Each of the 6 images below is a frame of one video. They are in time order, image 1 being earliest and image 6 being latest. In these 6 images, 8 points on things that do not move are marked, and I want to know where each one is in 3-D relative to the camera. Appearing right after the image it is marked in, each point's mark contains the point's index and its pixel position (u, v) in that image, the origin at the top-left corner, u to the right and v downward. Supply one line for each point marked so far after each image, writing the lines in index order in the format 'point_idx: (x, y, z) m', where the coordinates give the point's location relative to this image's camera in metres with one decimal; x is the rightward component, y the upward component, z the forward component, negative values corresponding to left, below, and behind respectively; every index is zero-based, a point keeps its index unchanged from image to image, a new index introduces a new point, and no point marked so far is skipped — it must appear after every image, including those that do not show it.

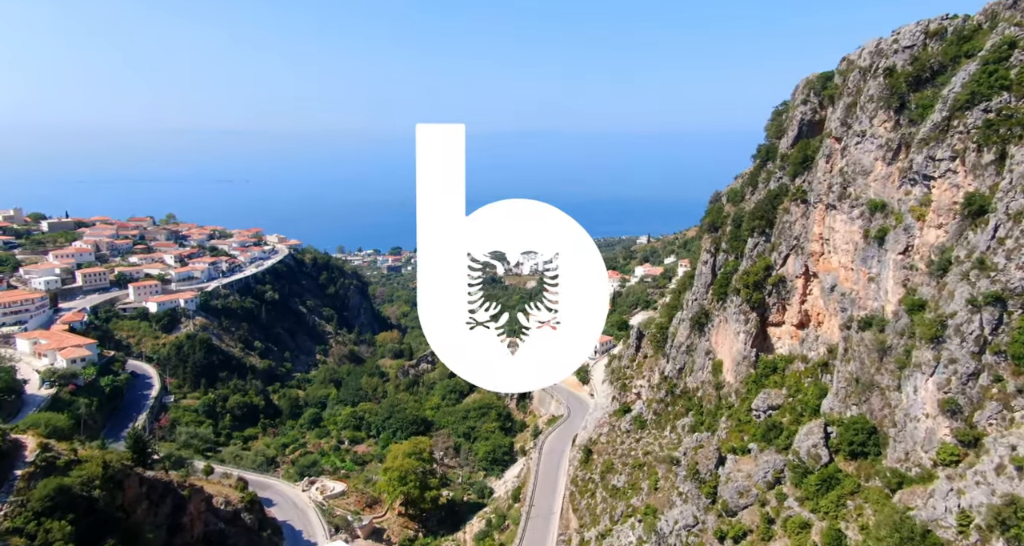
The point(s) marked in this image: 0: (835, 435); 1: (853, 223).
0: (+7.3, -3.6, +16.3) m
1: (+8.1, +1.2, +17.2) m
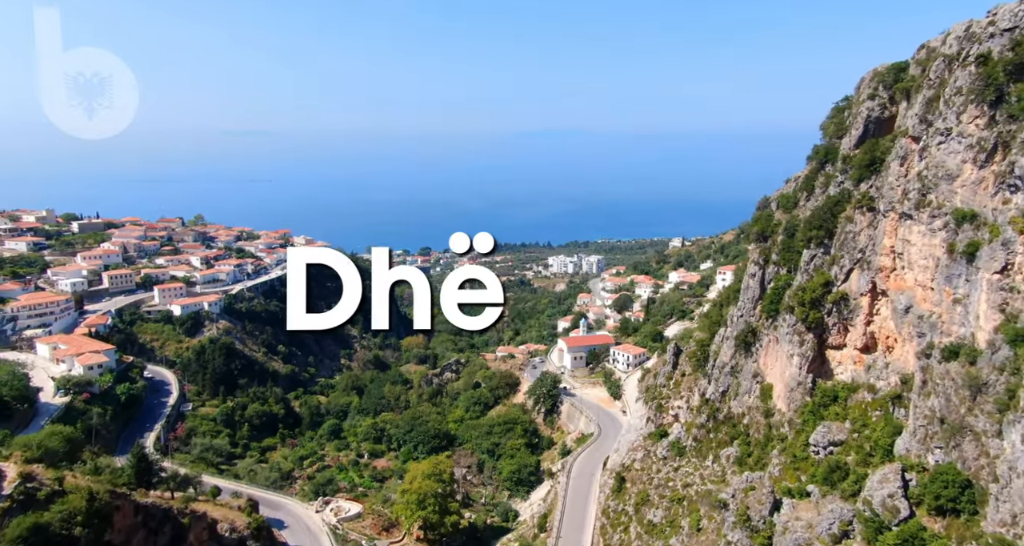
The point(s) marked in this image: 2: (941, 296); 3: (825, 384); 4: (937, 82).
0: (+7.8, -4.0, +14.0) m
1: (+8.6, +0.8, +14.9) m
2: (+8.6, -0.5, +14.6) m
3: (+7.8, -2.8, +18.2) m
4: (+9.1, +4.1, +15.6) m
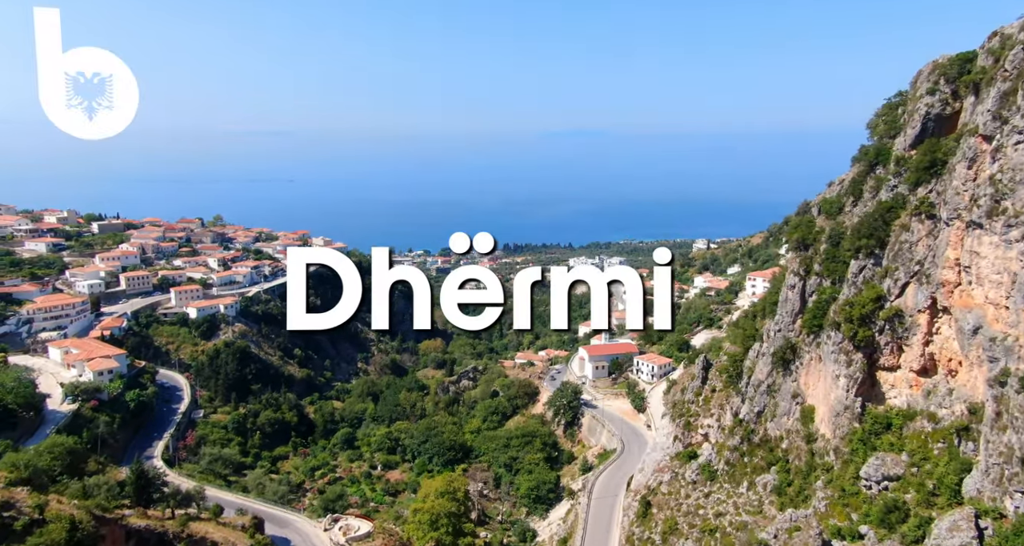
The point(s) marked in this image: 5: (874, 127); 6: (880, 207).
0: (+8.0, -4.3, +12.2) m
1: (+8.9, +0.4, +13.1) m
2: (+8.9, -0.8, +12.9) m
3: (+8.2, -3.1, +16.5) m
4: (+9.4, +3.8, +13.8) m
5: (+9.3, +3.8, +18.8) m
6: (+8.6, +1.5, +17.0) m
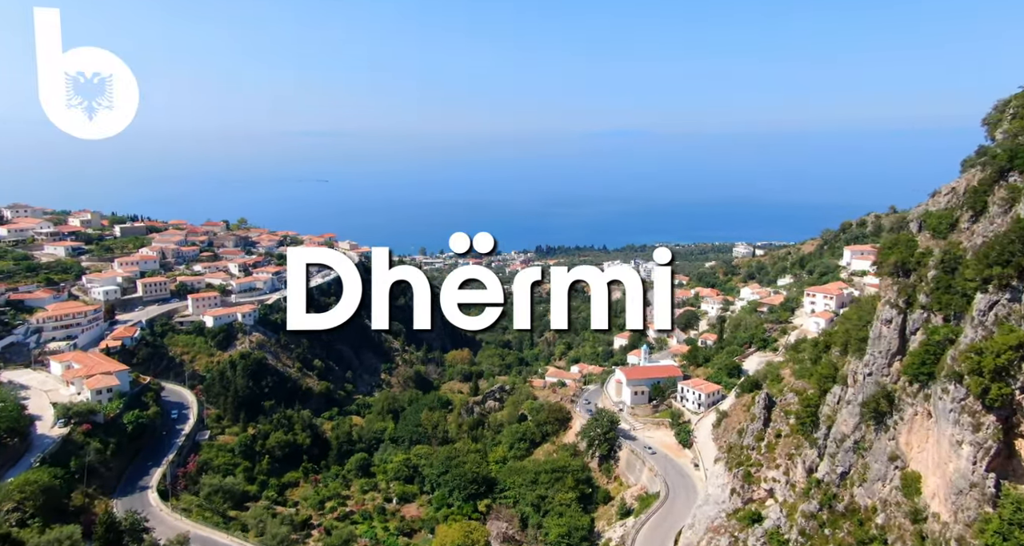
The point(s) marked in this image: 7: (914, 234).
0: (+8.3, -5.0, +8.3) m
1: (+9.2, -0.2, +9.1) m
2: (+9.2, -1.4, +8.9) m
3: (+8.7, -3.8, +12.5) m
4: (+9.8, +3.1, +9.8) m
5: (+9.9, +3.1, +14.8) m
6: (+9.1, +0.9, +13.0) m
7: (+9.2, +0.9, +16.8) m
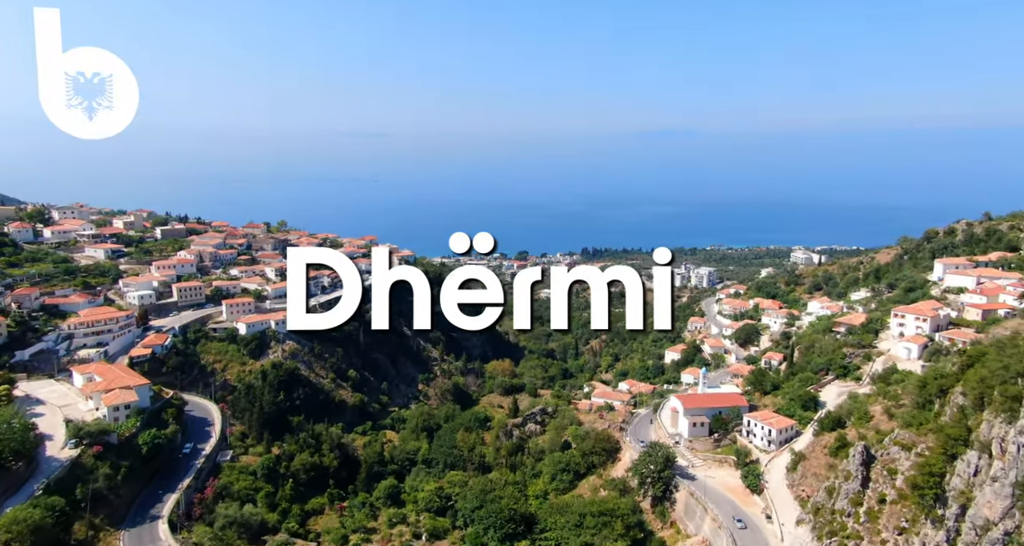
0: (+8.5, -5.7, +4.3) m
1: (+9.5, -0.9, +5.1) m
2: (+9.5, -2.1, +4.9) m
3: (+9.1, -4.4, +8.5) m
4: (+10.1, +2.4, +5.7) m
5: (+10.5, +2.4, +10.7) m
6: (+9.6, +0.2, +9.0) m
7: (+9.9, +0.3, +12.8) m
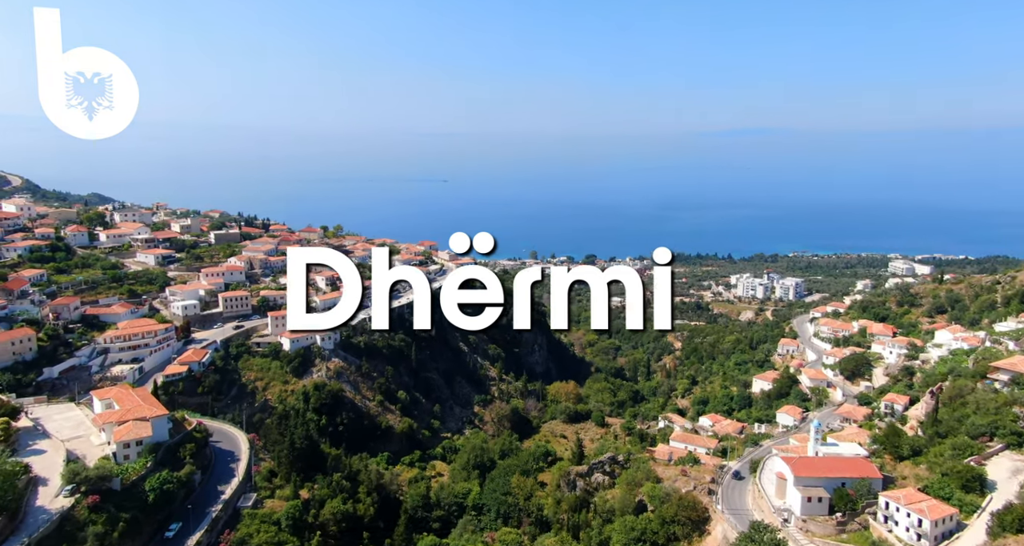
0: (+8.3, -6.7, -2.1) m
1: (+9.4, -1.9, -1.5) m
2: (+9.3, -3.1, -1.7) m
3: (+9.3, -5.4, +2.0) m
4: (+10.1, +1.4, -0.9) m
5: (+10.9, +1.4, +4.1) m
6: (+9.8, -0.8, +2.5) m
7: (+10.5, -0.8, +6.2) m
